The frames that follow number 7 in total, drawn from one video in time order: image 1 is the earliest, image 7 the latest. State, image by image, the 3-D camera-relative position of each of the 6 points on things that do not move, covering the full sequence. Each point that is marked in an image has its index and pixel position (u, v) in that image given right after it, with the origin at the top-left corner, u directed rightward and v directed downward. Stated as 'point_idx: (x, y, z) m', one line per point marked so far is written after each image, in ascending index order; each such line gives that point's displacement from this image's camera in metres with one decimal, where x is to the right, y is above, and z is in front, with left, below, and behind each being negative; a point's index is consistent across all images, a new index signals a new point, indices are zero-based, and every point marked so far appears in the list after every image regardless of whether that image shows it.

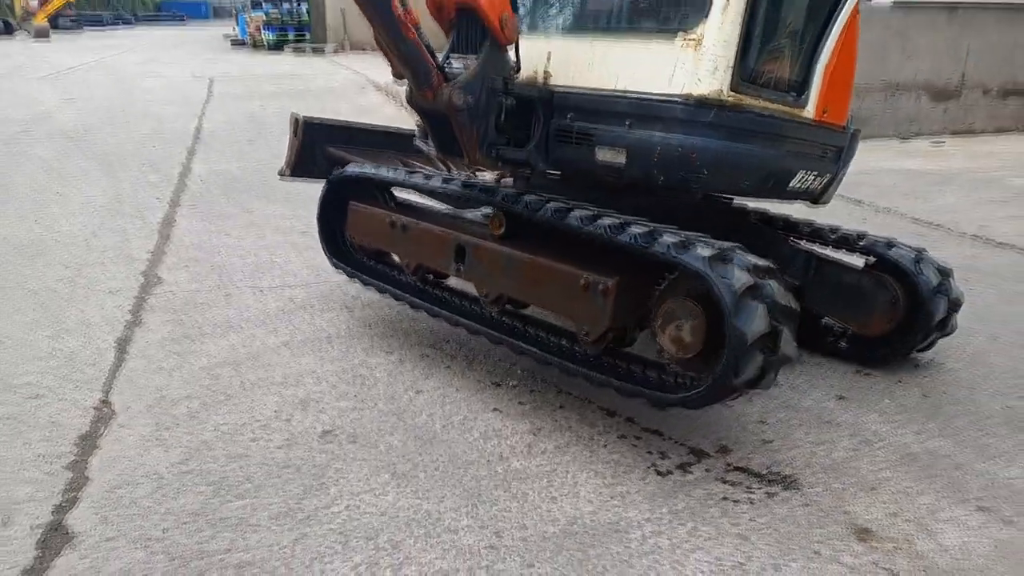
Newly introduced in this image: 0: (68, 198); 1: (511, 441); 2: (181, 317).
0: (-3.0, +0.6, +5.3) m
1: (0.0, -0.5, +2.4) m
2: (-1.4, -0.1, +3.4) m
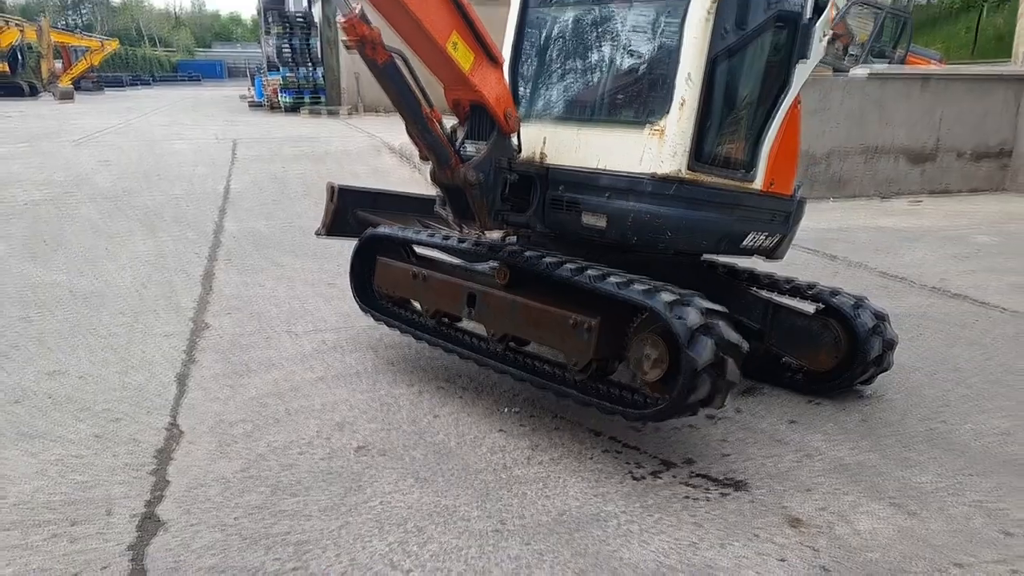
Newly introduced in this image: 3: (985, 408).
0: (-3.0, +0.3, +5.9) m
1: (0.0, -0.6, +2.9) m
2: (-1.4, -0.3, +3.9) m
3: (+2.0, -0.5, +3.3) m
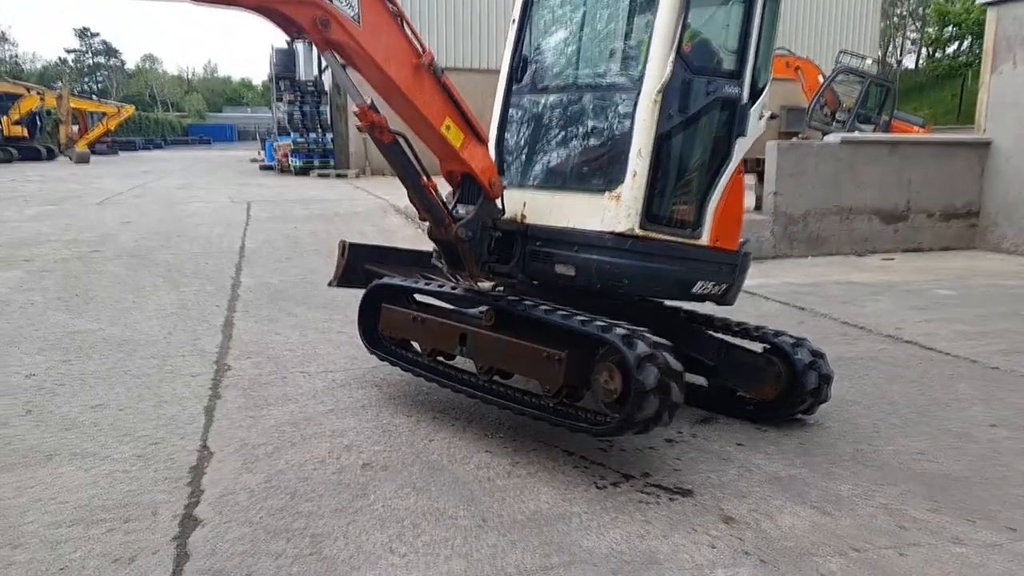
0: (-3.0, -0.1, +6.5) m
1: (-0.1, -0.8, +3.4) m
2: (-1.5, -0.6, +4.5) m
3: (+1.9, -0.7, +3.8) m
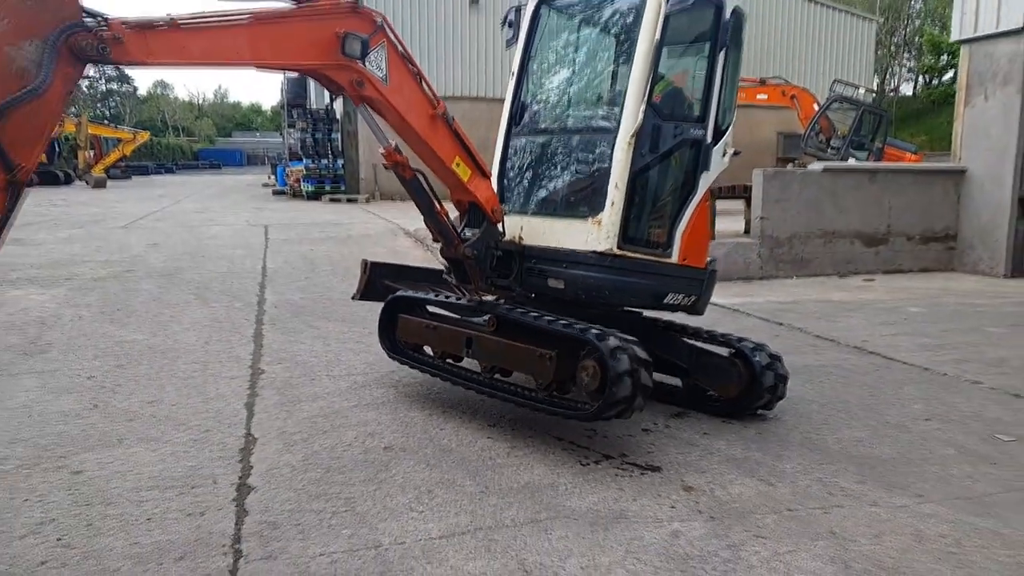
0: (-3.0, -0.3, +7.2) m
1: (-0.1, -0.8, +4.0) m
2: (-1.5, -0.7, +5.1) m
3: (+1.9, -0.8, +4.4) m
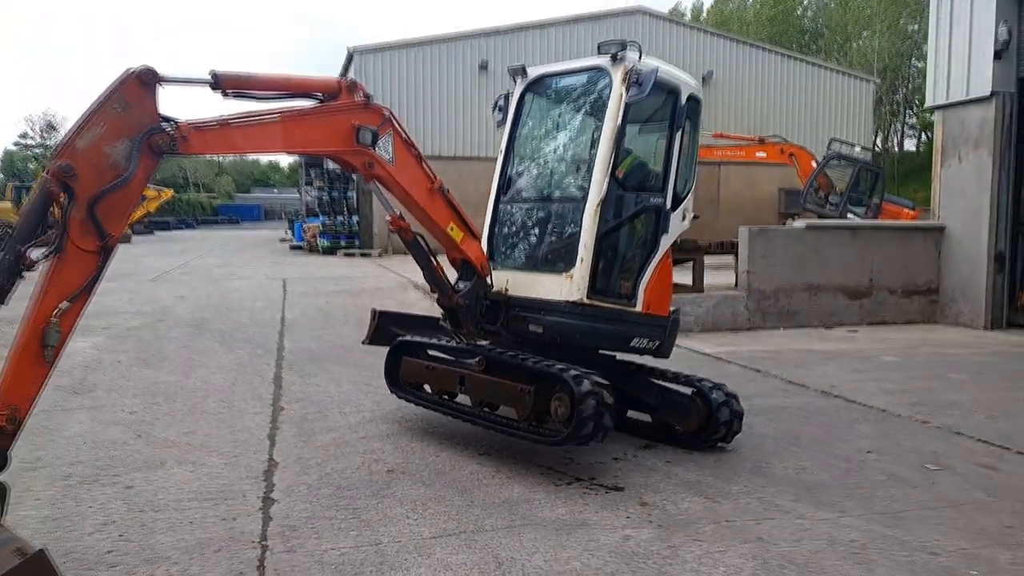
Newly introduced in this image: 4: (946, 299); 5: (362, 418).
0: (-3.0, -0.8, +7.9) m
1: (-0.2, -1.1, +4.7) m
2: (-1.6, -1.0, +5.8) m
3: (+1.8, -1.1, +5.0) m
4: (+6.6, -0.2, +12.0) m
5: (-1.1, -1.0, +5.9) m
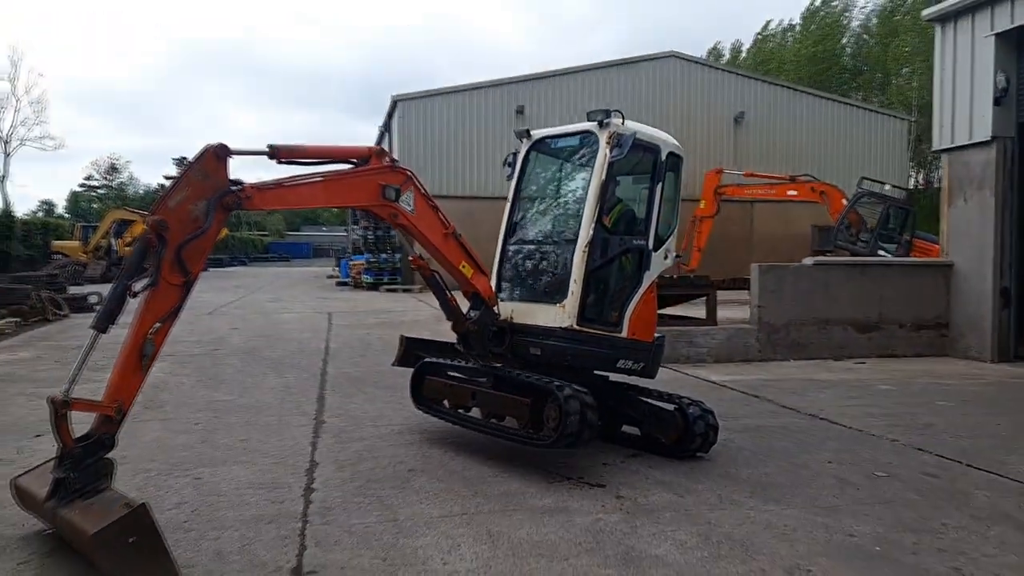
0: (-2.8, -1.1, +8.9) m
1: (-0.2, -1.3, +5.5) m
2: (-1.5, -1.3, +6.7) m
3: (+1.9, -1.3, +5.8) m
4: (+7.0, -0.7, +12.5) m
5: (-1.0, -1.2, +6.8) m
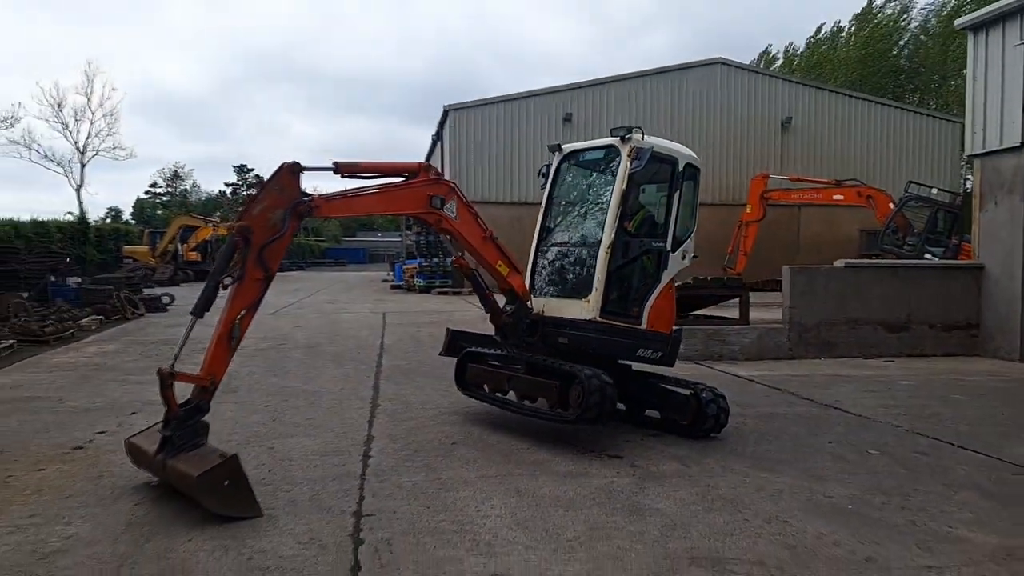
0: (-2.4, -1.1, +9.8) m
1: (+0.1, -1.3, +6.3) m
2: (-1.2, -1.2, +7.6) m
3: (+2.1, -1.3, +6.4) m
4: (+7.7, -0.8, +12.8) m
5: (-0.7, -1.2, +7.6) m
